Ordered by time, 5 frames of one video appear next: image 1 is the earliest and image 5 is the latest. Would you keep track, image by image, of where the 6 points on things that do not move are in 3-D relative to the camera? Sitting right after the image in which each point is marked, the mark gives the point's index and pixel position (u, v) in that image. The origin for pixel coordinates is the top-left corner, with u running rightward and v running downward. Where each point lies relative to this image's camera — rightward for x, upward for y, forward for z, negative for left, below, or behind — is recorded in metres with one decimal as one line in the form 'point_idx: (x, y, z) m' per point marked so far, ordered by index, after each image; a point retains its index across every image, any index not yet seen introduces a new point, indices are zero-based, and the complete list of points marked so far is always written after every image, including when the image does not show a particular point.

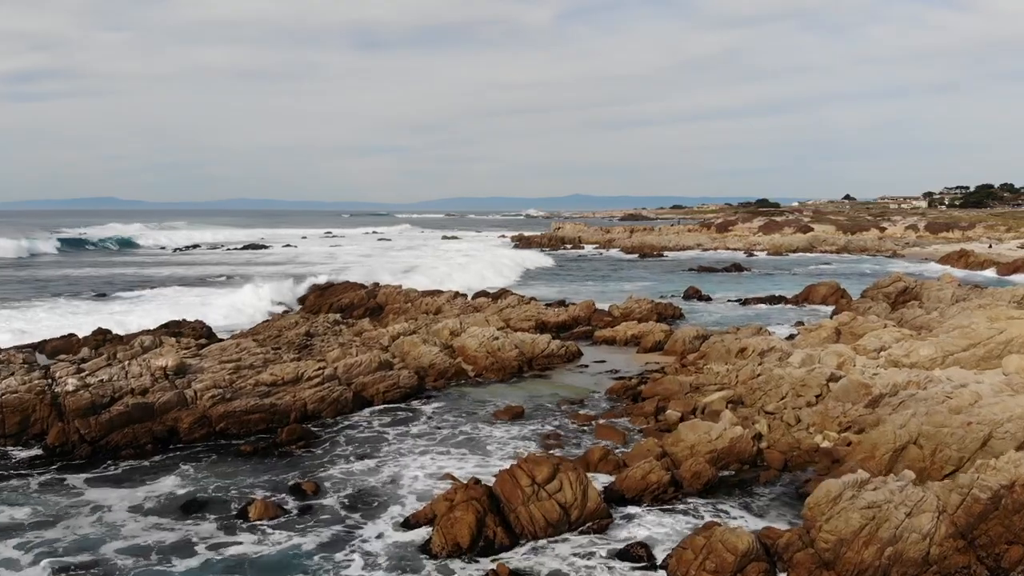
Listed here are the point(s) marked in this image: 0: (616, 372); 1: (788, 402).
0: (+2.0, -1.6, +18.6) m
1: (+4.1, -1.7, +14.8) m
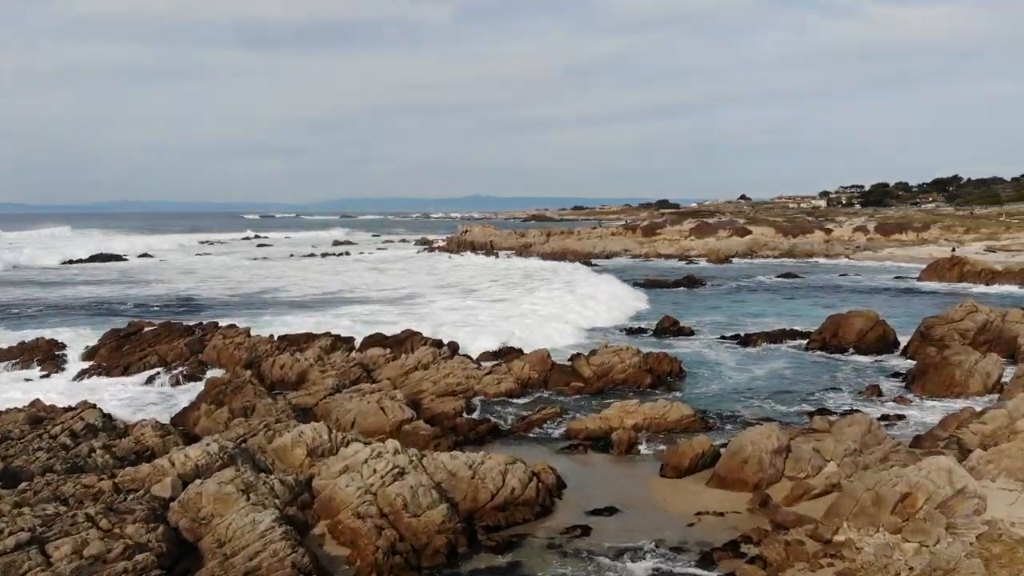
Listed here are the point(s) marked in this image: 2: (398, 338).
0: (+1.3, -2.4, +8.9) m
1: (+3.8, -2.5, +5.4) m
2: (-2.1, -1.0, +18.5) m
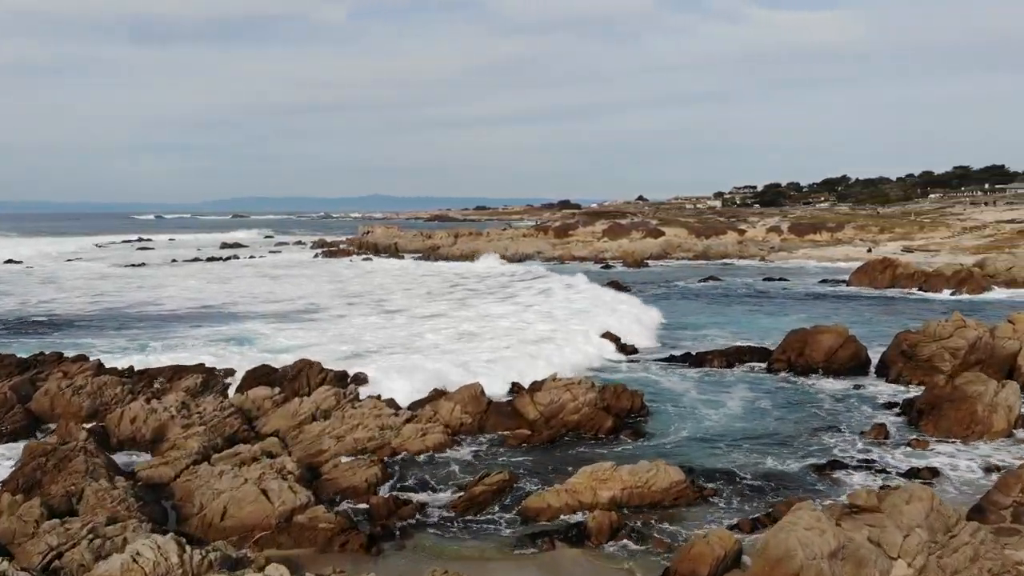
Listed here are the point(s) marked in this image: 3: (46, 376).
0: (+1.1, -2.7, +5.6) m
1: (+4.0, -2.8, +2.4) m
2: (-3.3, -1.3, +14.8) m
3: (-6.7, -1.2, +14.5) m
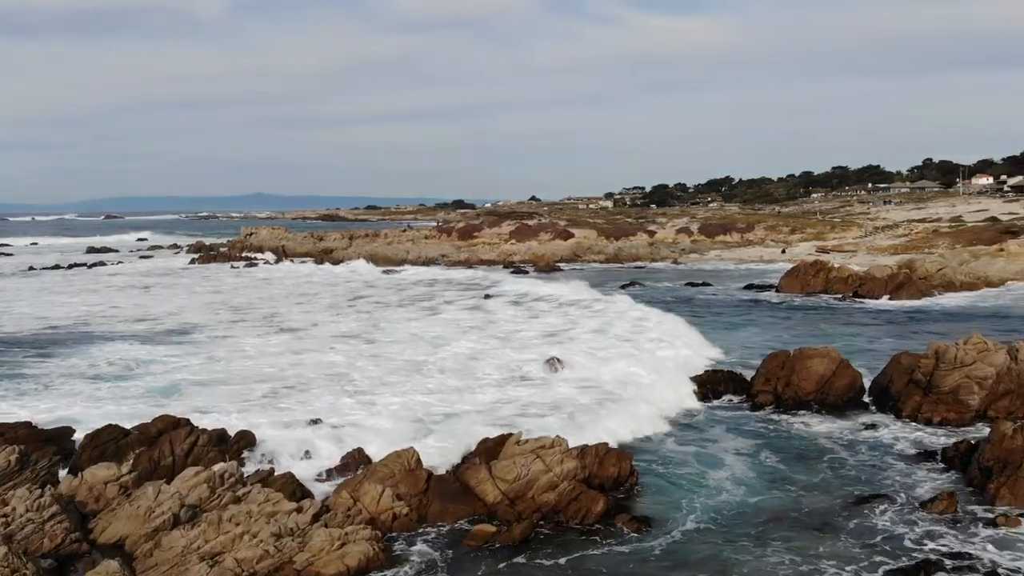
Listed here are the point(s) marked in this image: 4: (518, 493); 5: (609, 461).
0: (+1.5, -3.0, +2.1) m
1: (+4.7, -3.0, -0.9) m
2: (-3.9, -1.7, +10.7) m
3: (-7.3, -1.6, +10.0) m
4: (+0.1, -2.0, +9.7) m
5: (+1.1, -1.9, +10.5) m
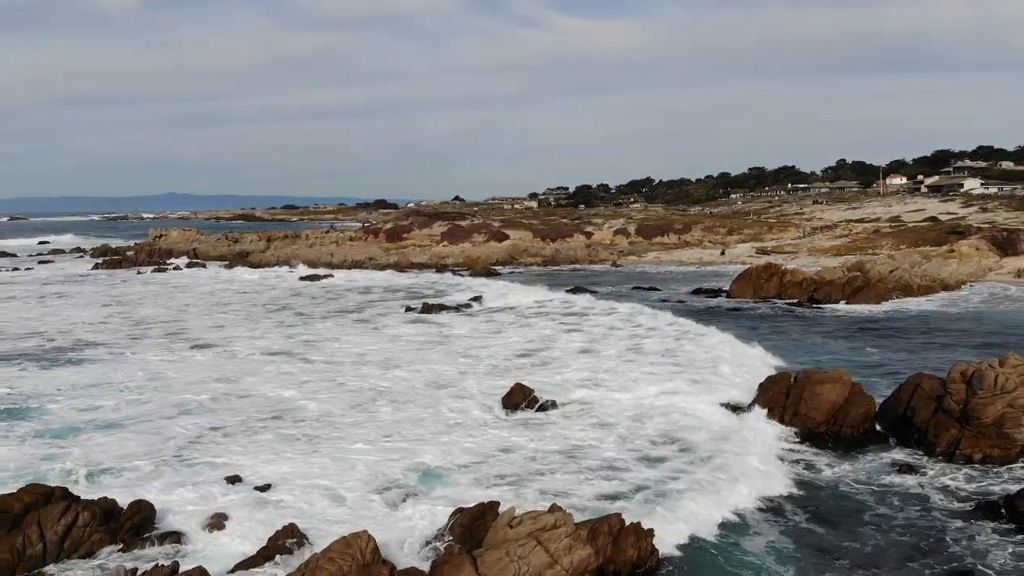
0: (+2.1, -3.2, -0.3) m
1: (+5.5, -3.2, -3.0) m
2: (-4.0, -1.9, +7.8) m
3: (-7.3, -1.9, +6.9) m
4: (0.0, -2.3, +7.2) m
5: (+1.0, -2.1, +8.0) m
